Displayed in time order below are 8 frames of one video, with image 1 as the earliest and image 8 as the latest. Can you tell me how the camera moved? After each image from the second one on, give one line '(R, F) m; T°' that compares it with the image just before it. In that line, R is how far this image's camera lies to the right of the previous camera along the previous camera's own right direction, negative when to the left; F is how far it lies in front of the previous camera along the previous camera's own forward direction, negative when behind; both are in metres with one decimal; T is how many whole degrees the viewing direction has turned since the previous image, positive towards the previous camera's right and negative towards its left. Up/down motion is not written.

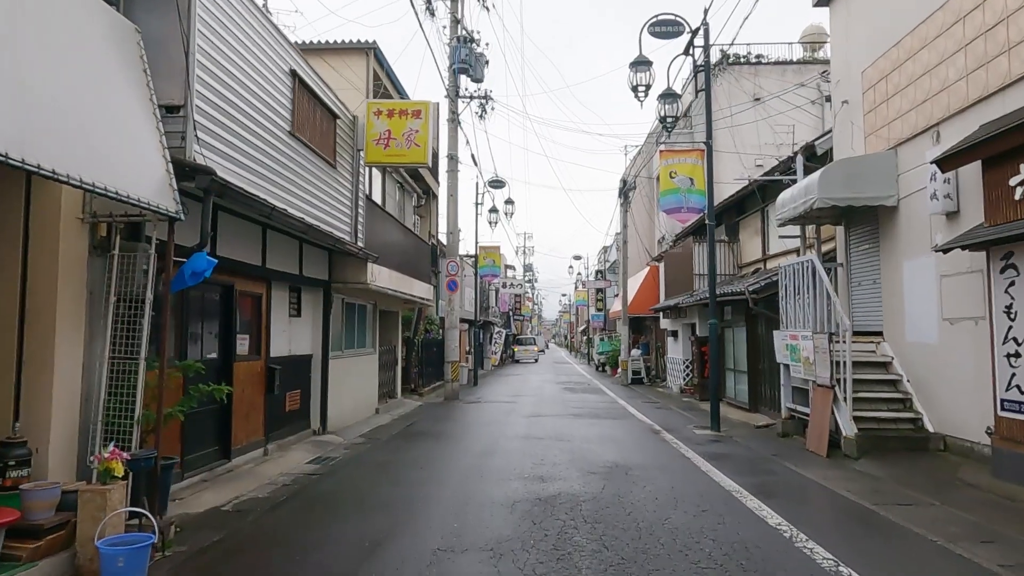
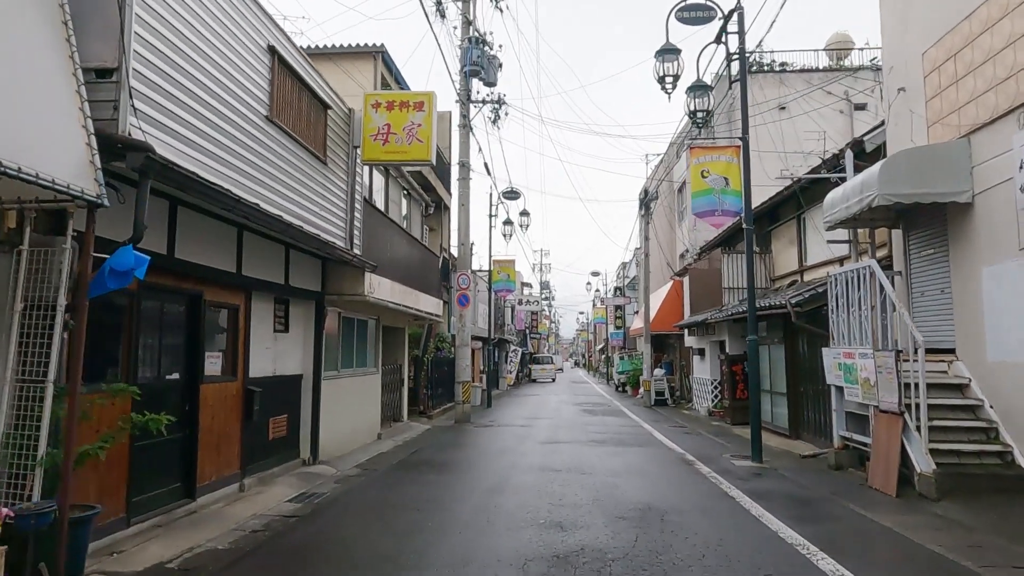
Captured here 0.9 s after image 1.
(+0.1, +1.4) m; -1°
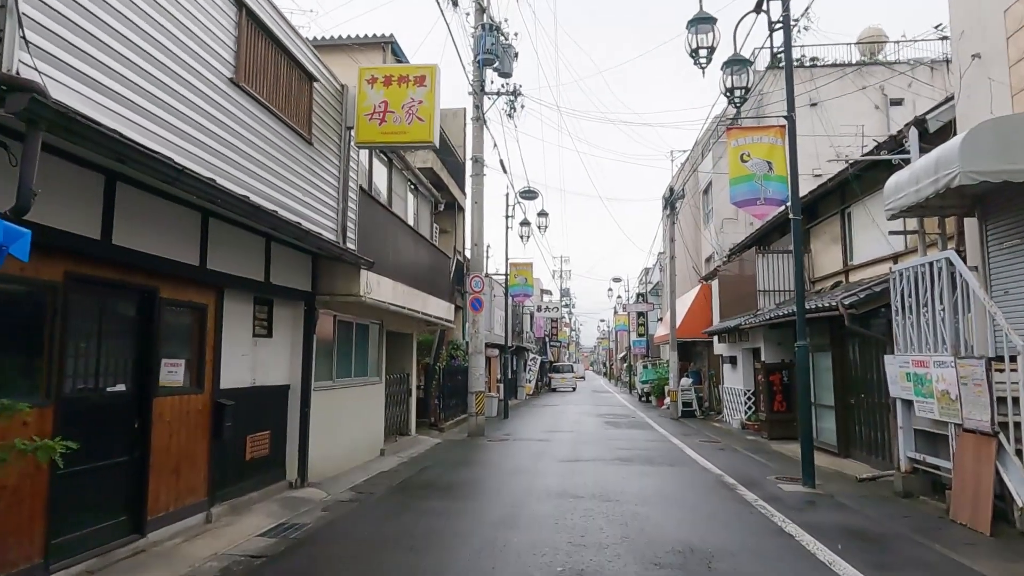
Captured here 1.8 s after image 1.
(+0.1, +1.3) m; -2°
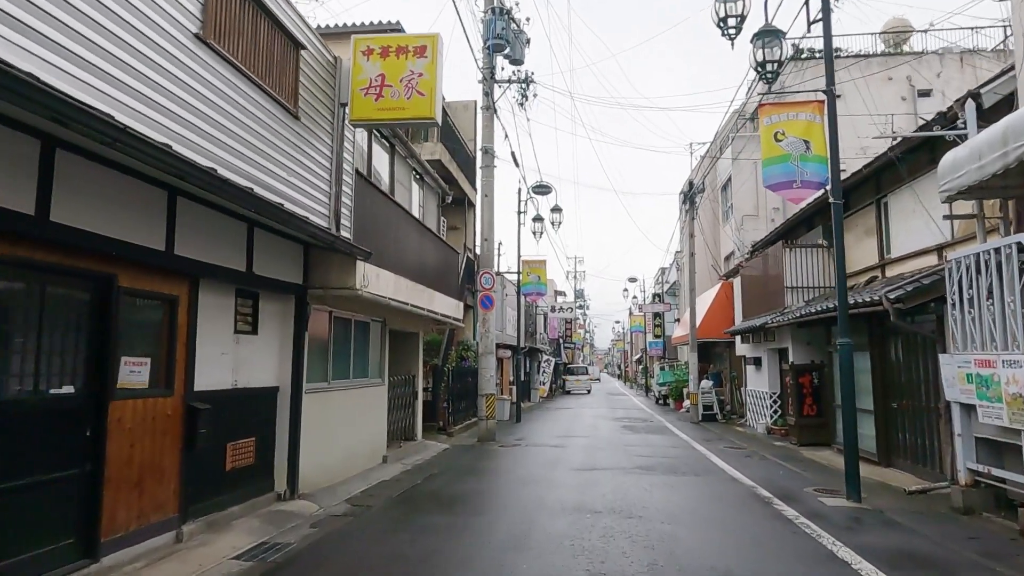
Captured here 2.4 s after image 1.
(0.0, +0.9) m; -1°
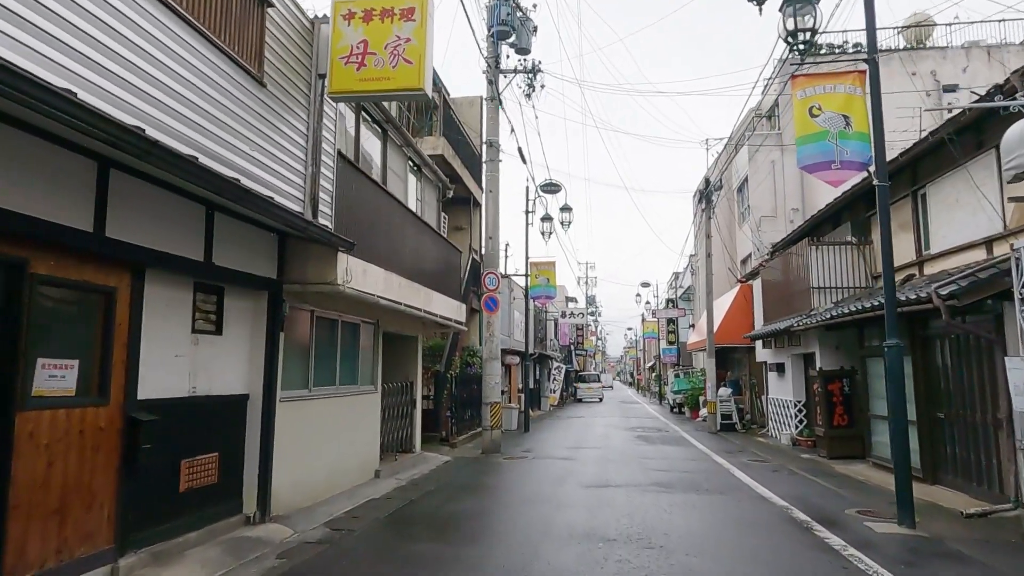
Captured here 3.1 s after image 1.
(+0.1, +1.1) m; -1°
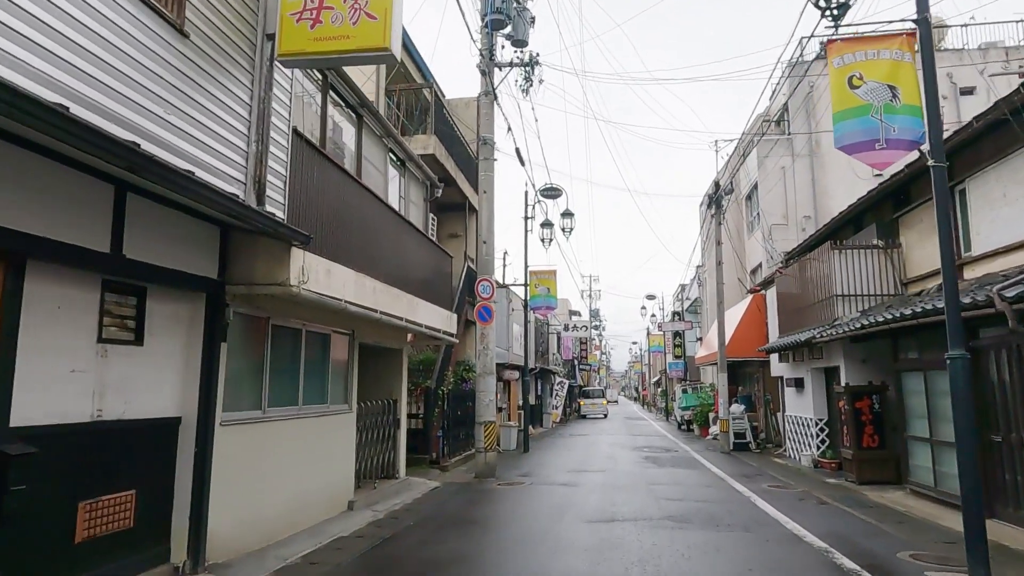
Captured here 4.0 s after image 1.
(+0.2, +1.3) m; 0°
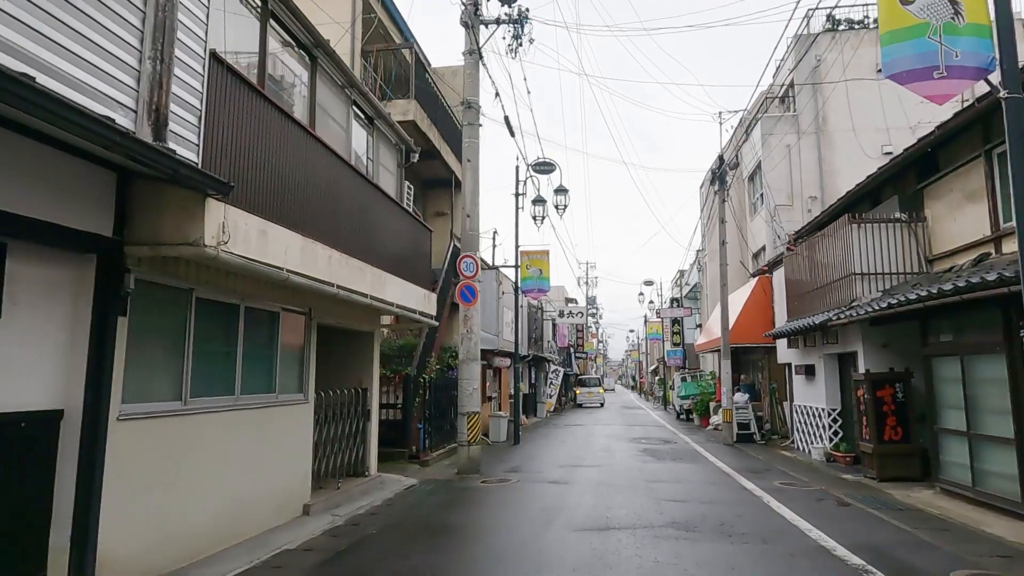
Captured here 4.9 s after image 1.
(+0.2, +1.4) m; 0°
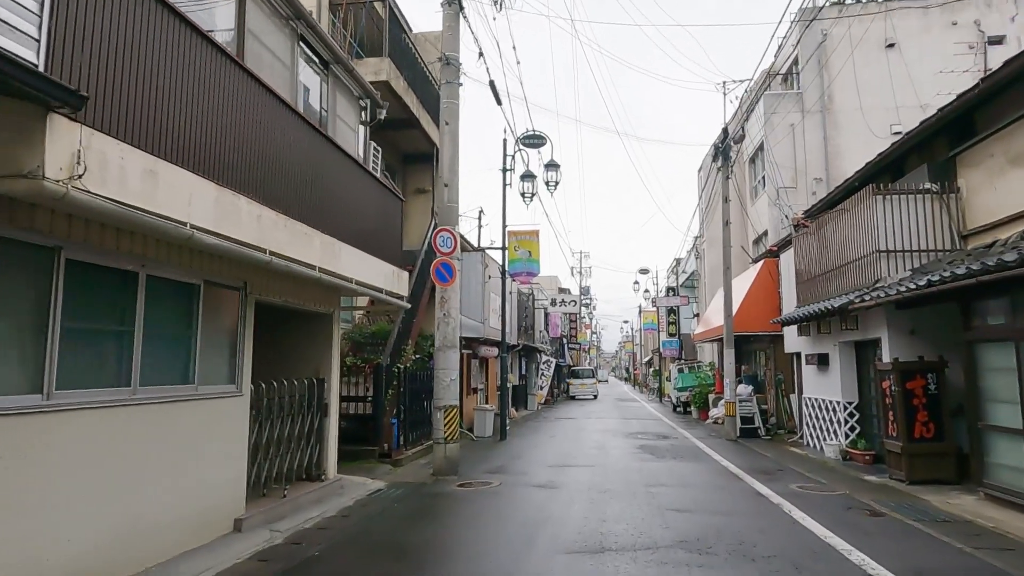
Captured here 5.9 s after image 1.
(+0.2, +1.5) m; +1°
